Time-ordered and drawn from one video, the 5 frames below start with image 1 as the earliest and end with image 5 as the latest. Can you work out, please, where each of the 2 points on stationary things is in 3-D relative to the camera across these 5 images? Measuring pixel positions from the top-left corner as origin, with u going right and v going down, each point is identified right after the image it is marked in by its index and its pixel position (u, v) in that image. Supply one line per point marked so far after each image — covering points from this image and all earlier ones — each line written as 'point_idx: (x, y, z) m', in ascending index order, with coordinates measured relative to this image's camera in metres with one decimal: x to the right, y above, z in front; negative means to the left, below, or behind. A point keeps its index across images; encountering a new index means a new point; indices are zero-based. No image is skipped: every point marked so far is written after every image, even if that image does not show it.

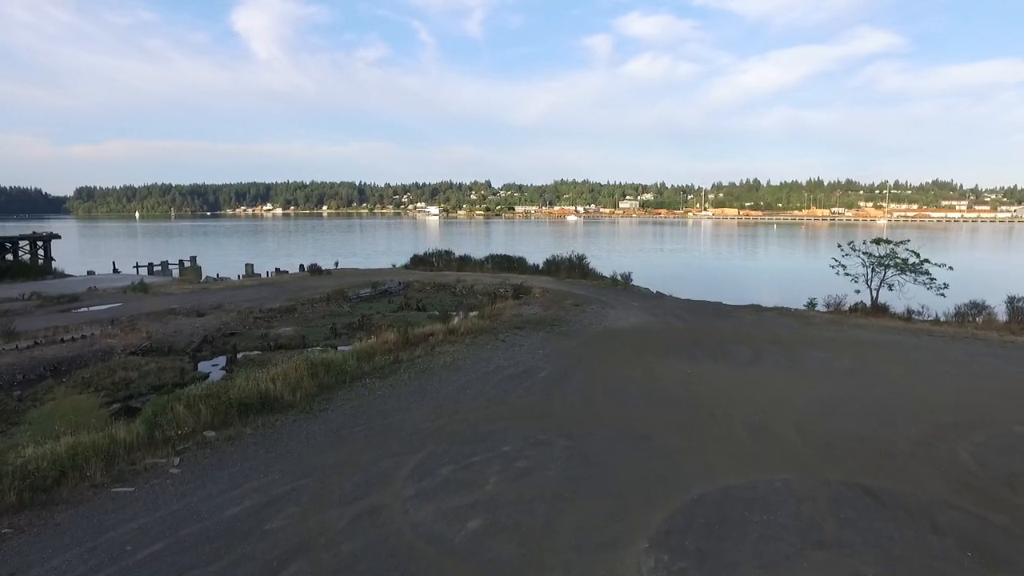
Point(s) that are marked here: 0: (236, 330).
0: (-4.5, -0.7, +10.9) m
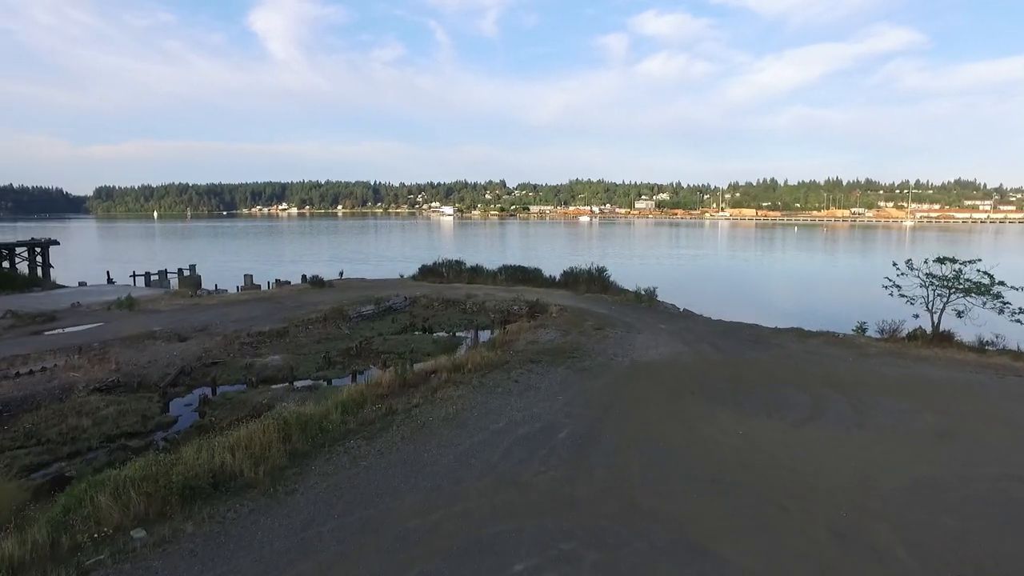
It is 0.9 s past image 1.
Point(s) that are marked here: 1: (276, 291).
0: (-4.3, -1.1, +9.7) m
1: (-5.8, -0.1, +16.2) m
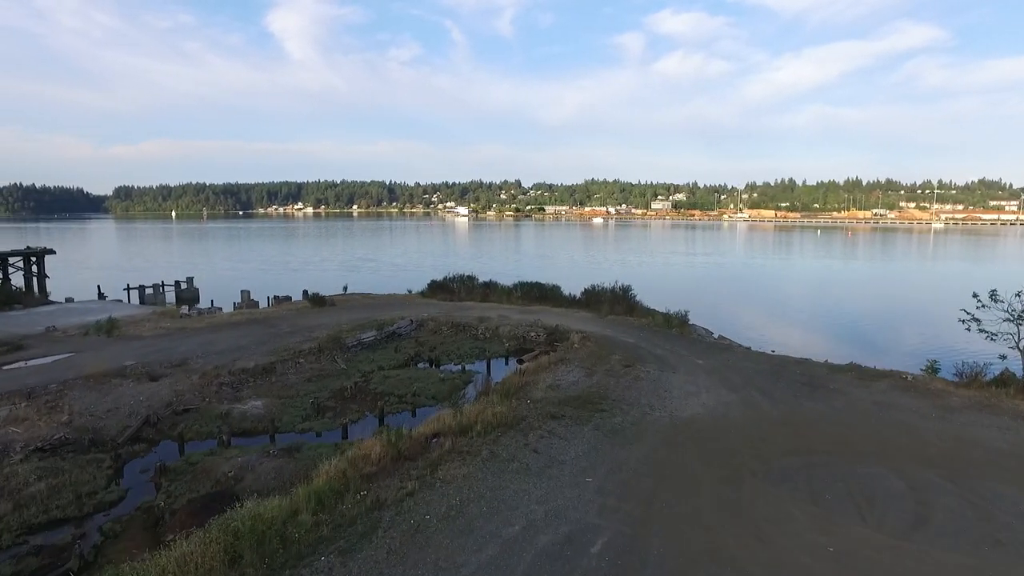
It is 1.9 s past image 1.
0: (-4.1, -1.5, +8.4) m
1: (-5.4, -0.5, +14.9) m
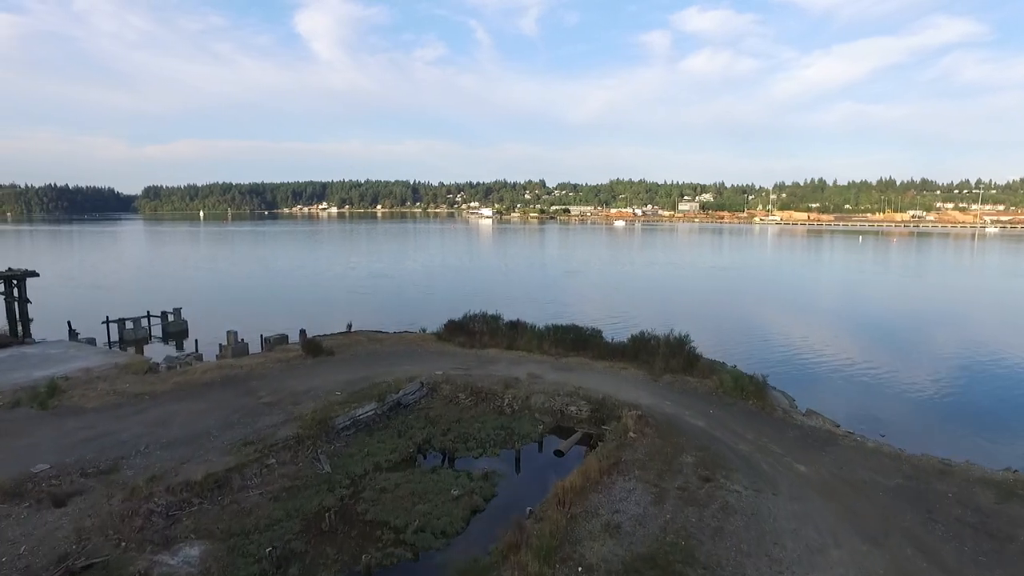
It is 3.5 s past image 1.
0: (-3.7, -2.4, +5.9) m
1: (-4.8, -1.4, +12.4) m
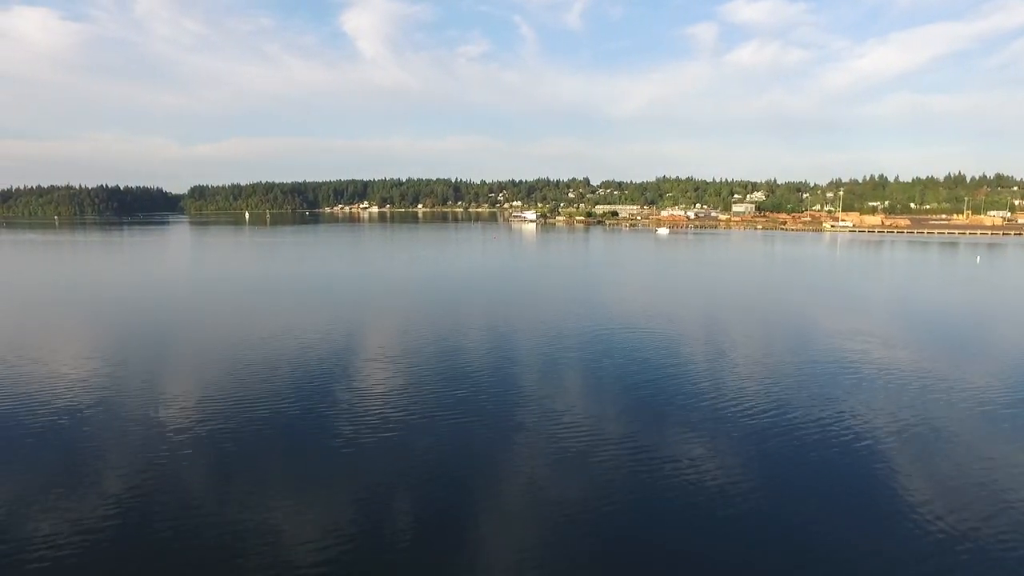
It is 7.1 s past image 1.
0: (-3.2, -5.5, -2.7) m
1: (-3.8, -4.4, +3.8) m
